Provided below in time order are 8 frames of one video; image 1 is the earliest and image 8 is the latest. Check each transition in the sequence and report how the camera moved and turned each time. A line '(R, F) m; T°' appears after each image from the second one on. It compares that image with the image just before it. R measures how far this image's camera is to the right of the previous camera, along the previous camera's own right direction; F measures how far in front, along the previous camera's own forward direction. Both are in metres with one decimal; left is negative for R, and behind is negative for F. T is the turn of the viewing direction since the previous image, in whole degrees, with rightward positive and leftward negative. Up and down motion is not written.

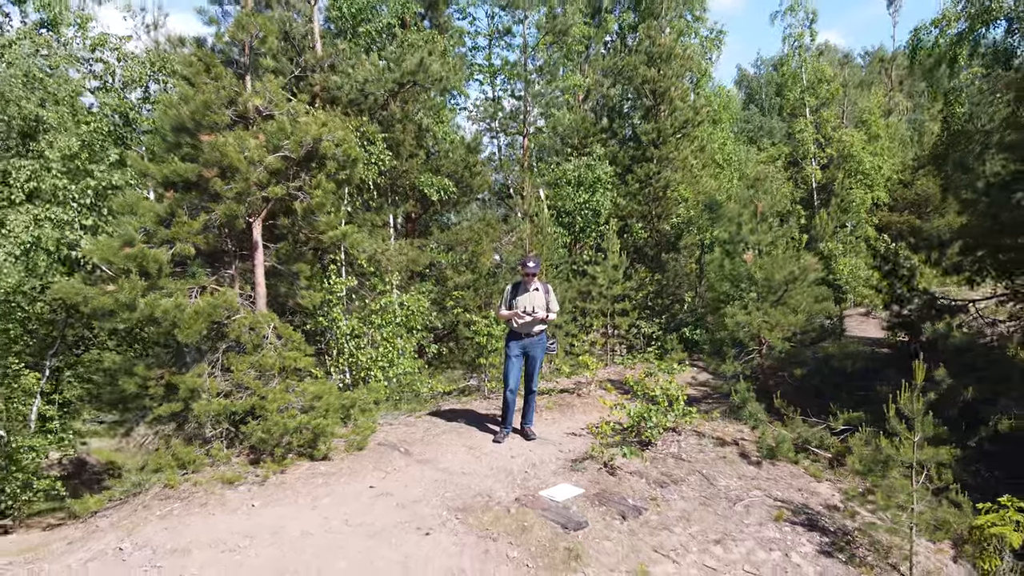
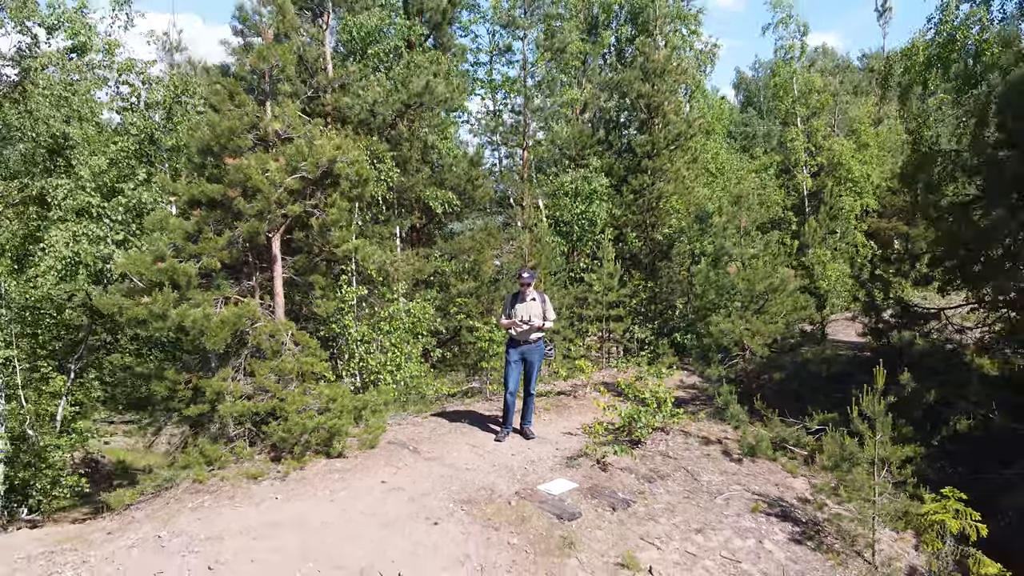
(0.0, -0.6) m; 0°
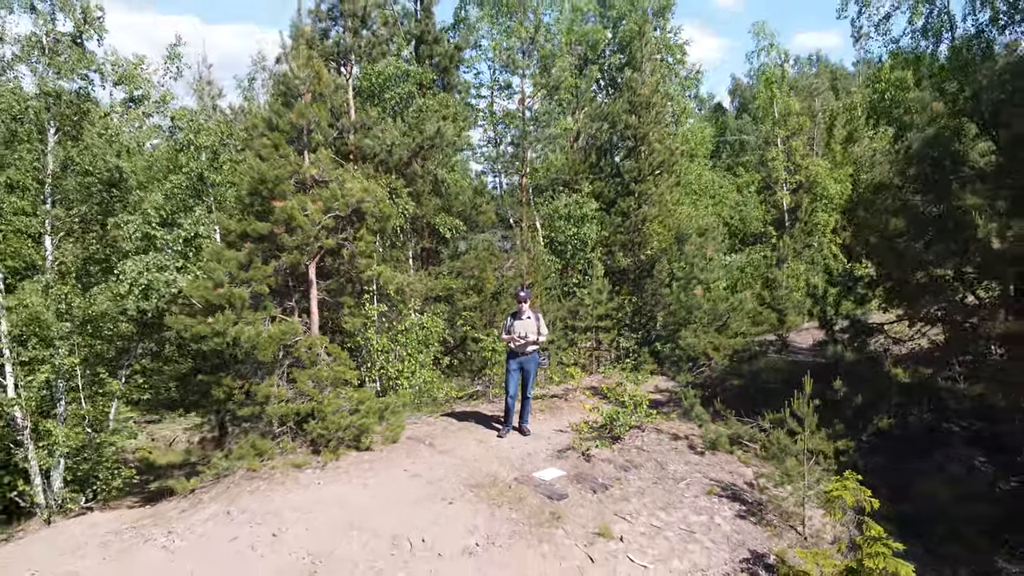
(0.0, -1.4) m; 0°
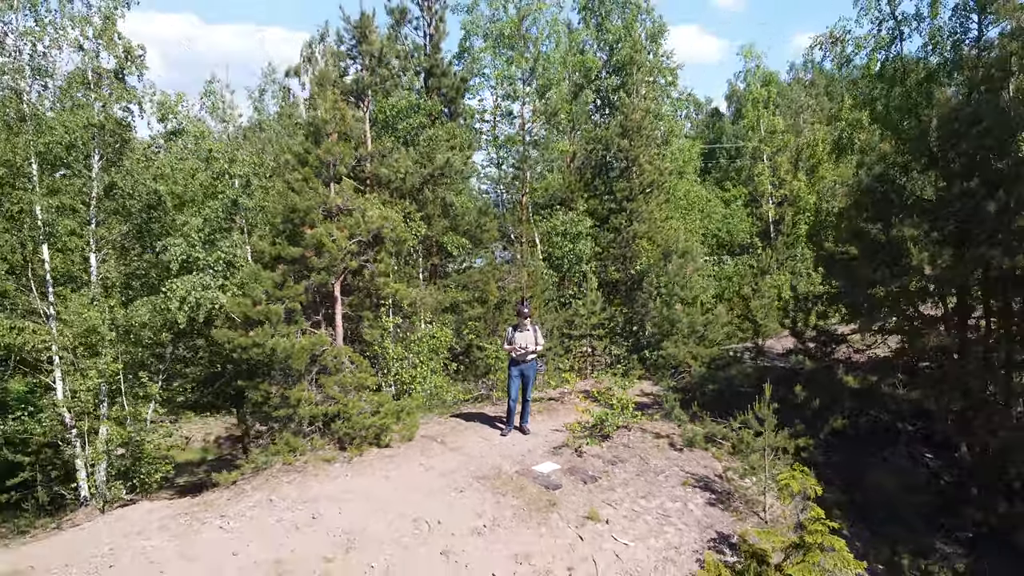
(0.0, -1.2) m; 0°
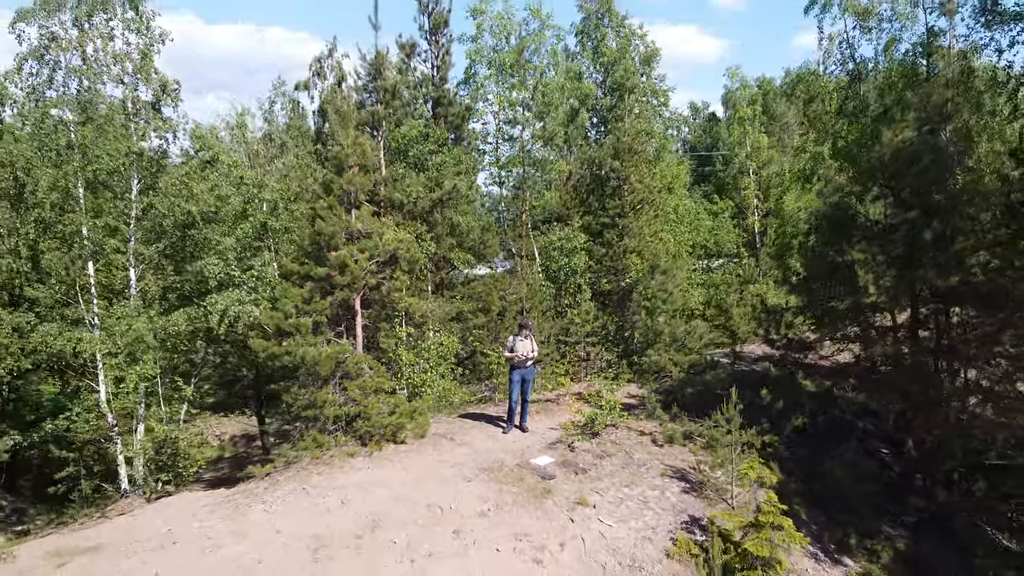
(0.0, -1.3) m; 0°
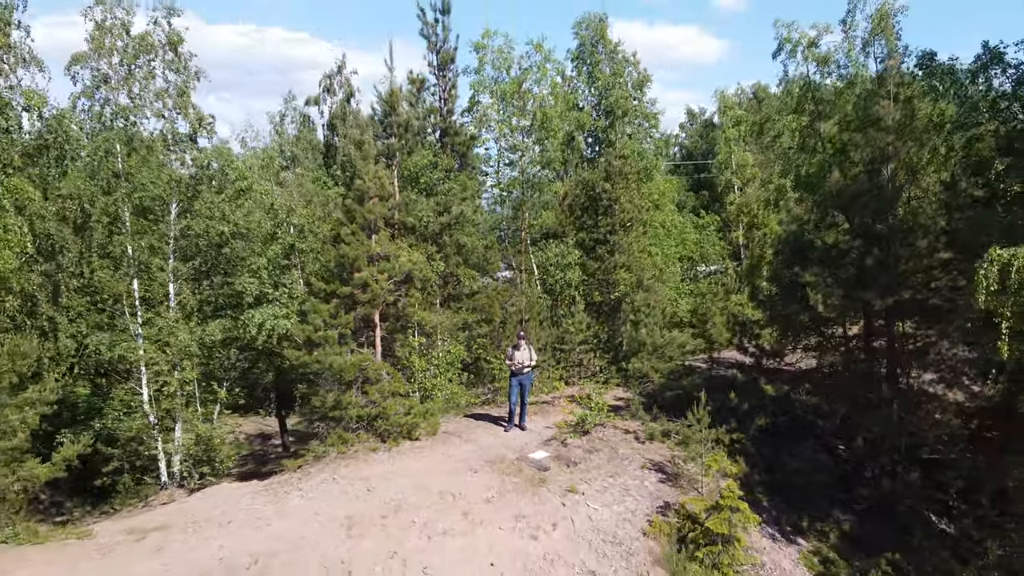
(0.0, -1.6) m; 0°
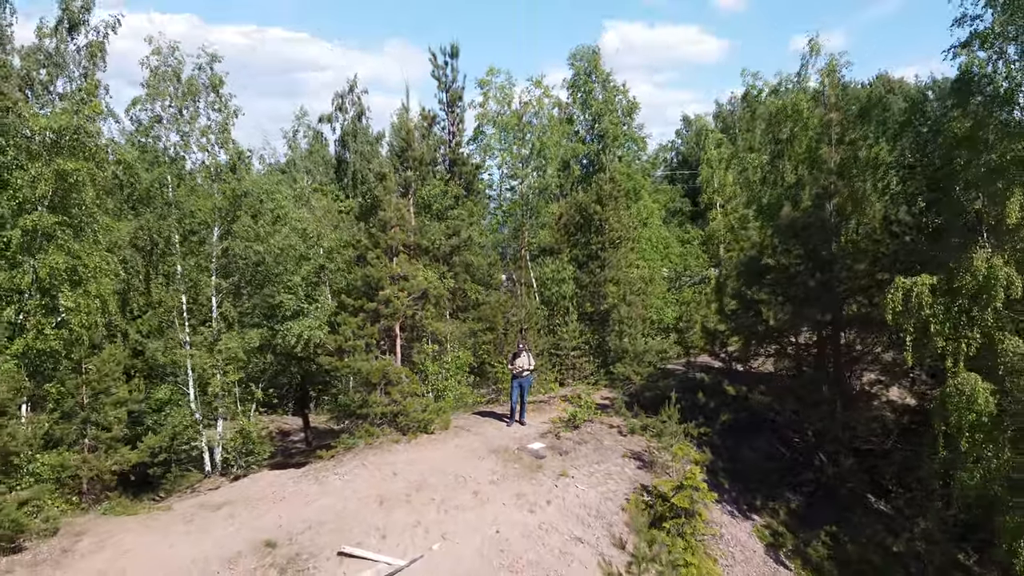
(0.0, -2.2) m; 0°
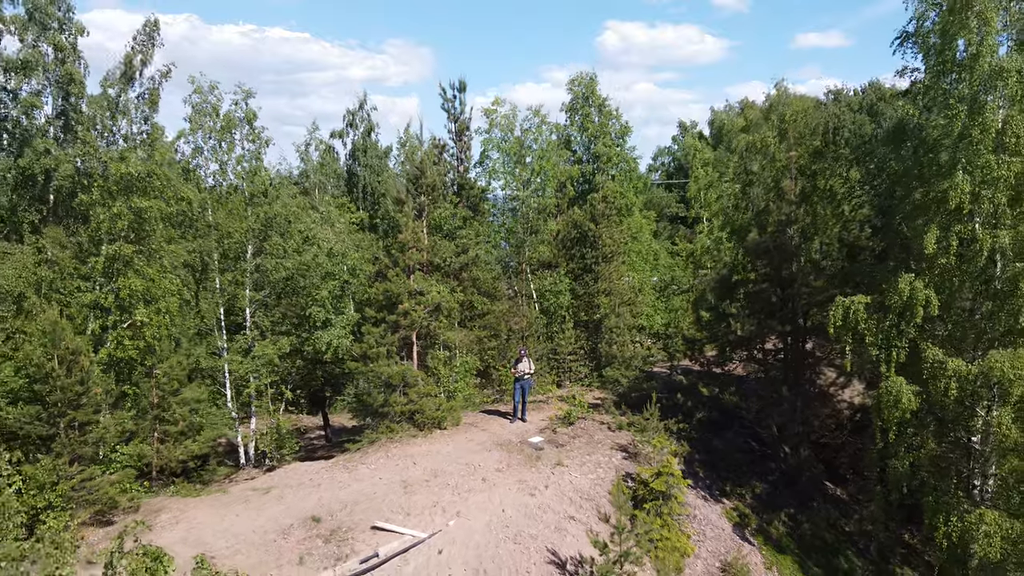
(0.0, -2.1) m; 0°
